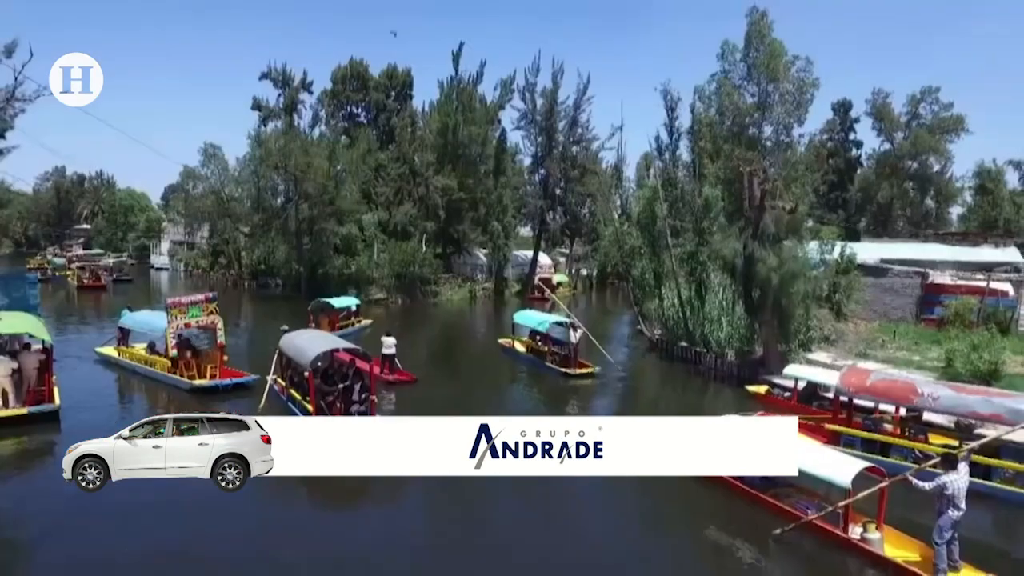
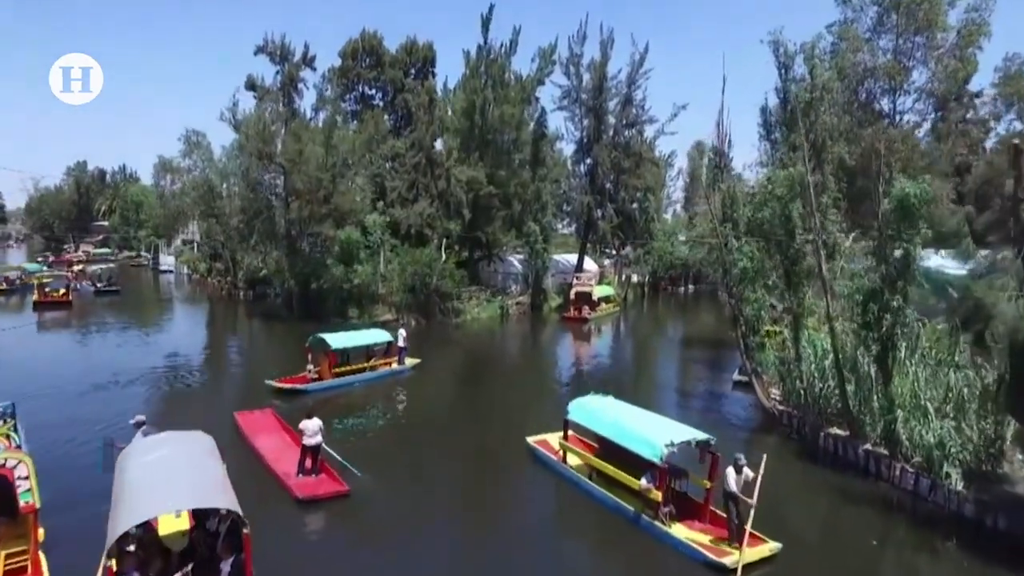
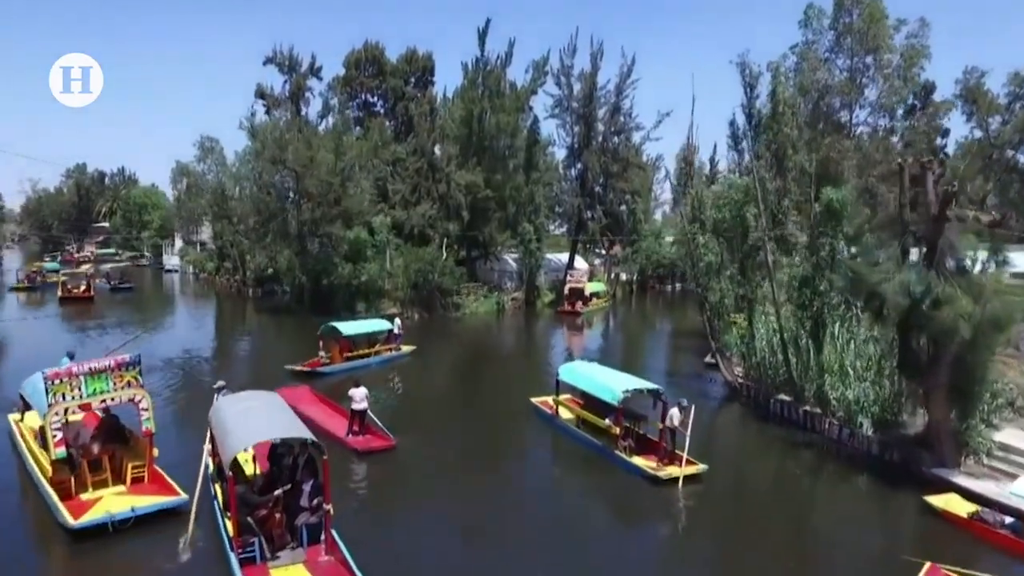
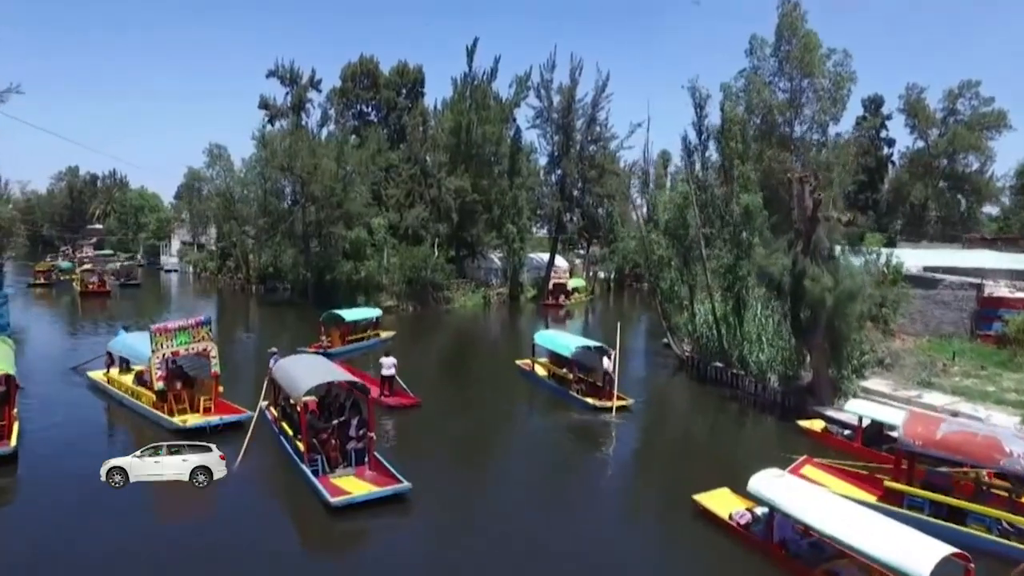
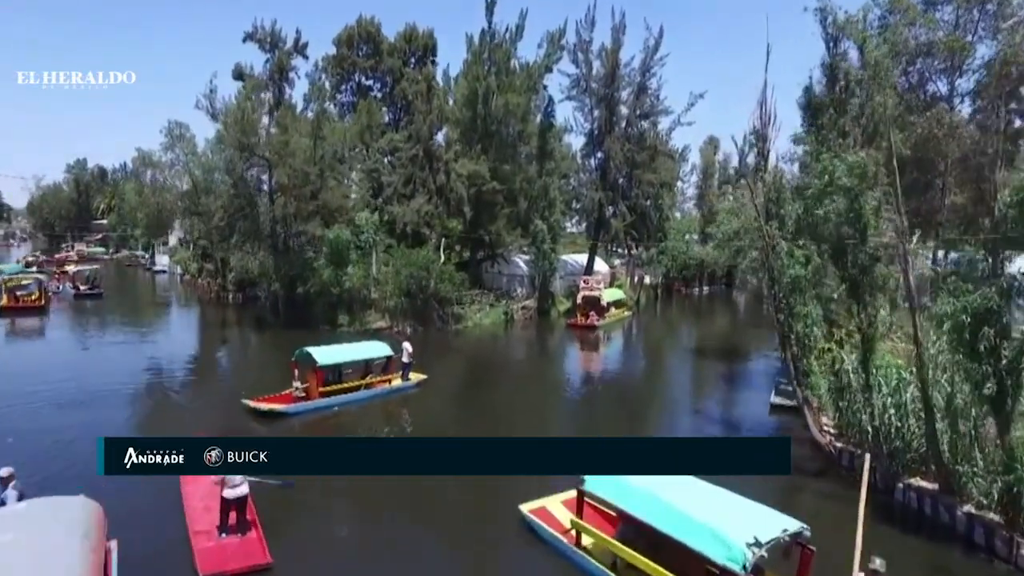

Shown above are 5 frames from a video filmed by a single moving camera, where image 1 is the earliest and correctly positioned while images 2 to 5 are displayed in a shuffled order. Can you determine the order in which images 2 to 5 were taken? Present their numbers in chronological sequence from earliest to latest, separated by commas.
4, 3, 2, 5
